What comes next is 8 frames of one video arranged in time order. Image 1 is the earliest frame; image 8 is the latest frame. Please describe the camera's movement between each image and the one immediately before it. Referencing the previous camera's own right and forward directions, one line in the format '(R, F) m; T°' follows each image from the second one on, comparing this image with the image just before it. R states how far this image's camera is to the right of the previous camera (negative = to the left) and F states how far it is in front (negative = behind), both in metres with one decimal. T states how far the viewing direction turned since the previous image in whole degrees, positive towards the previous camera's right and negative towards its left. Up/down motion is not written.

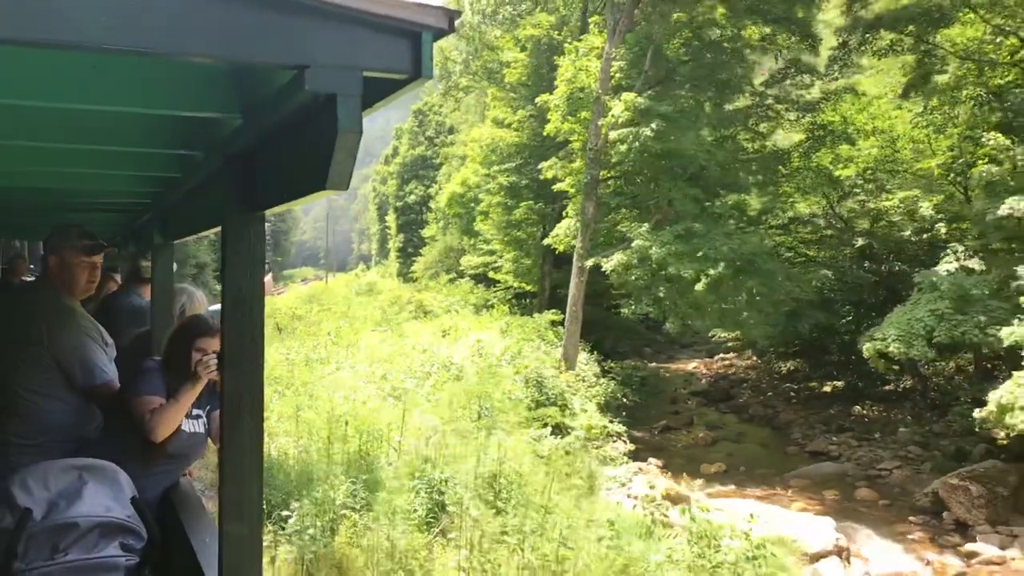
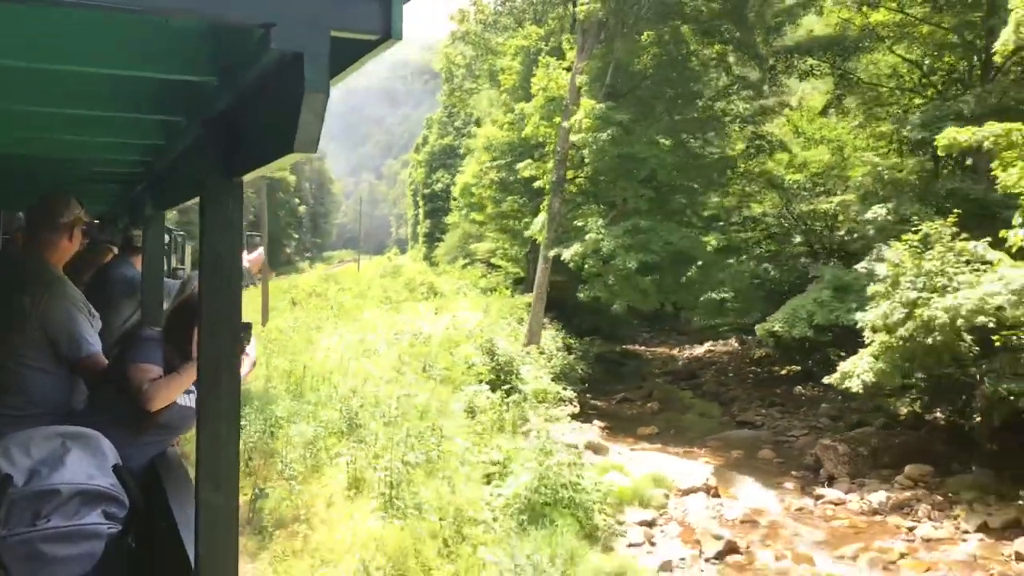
(+1.1, -1.9) m; -2°
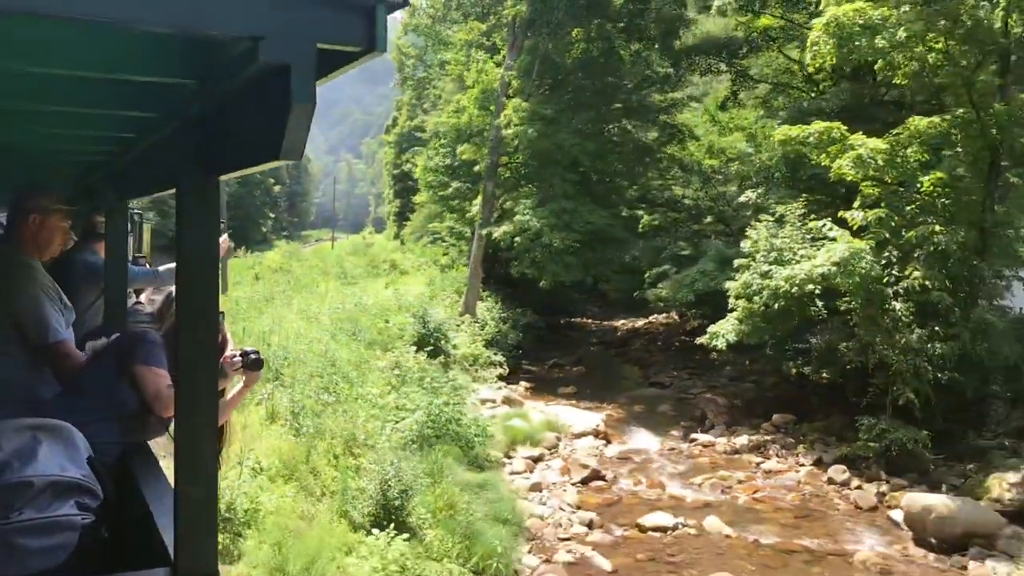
(+0.8, -1.6) m; +1°
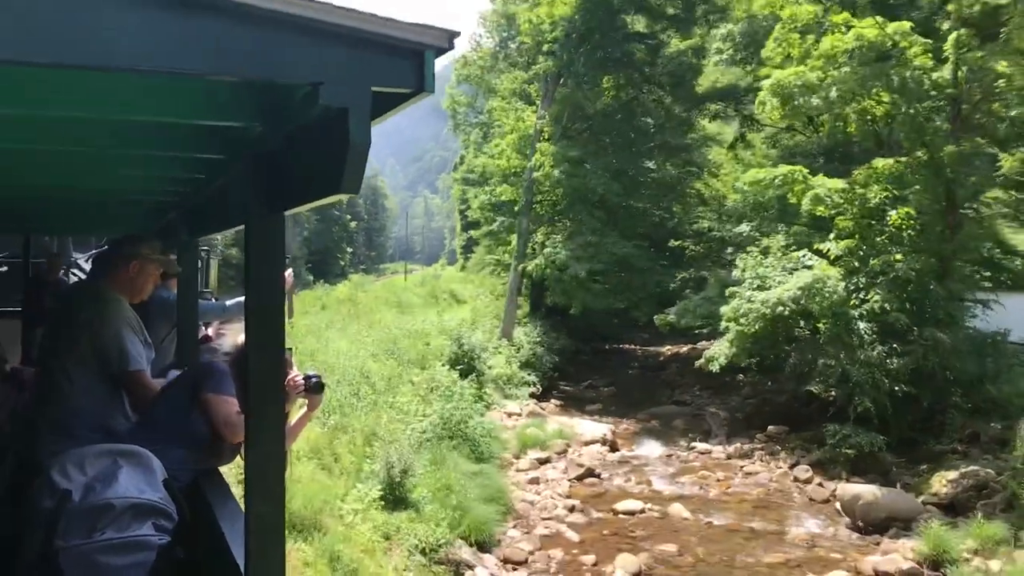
(+0.9, -1.6) m; -5°
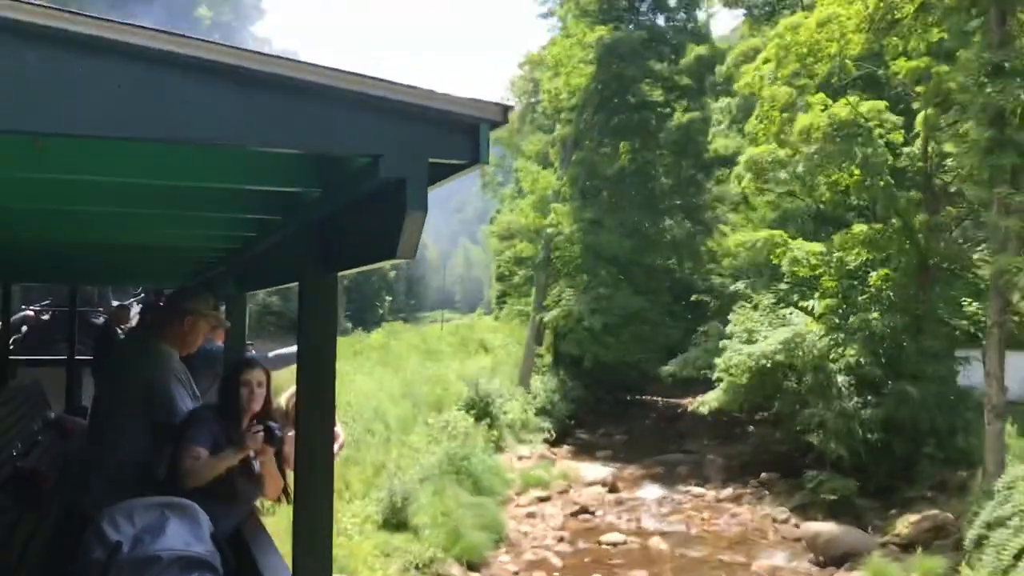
(+0.5, -1.1) m; -3°
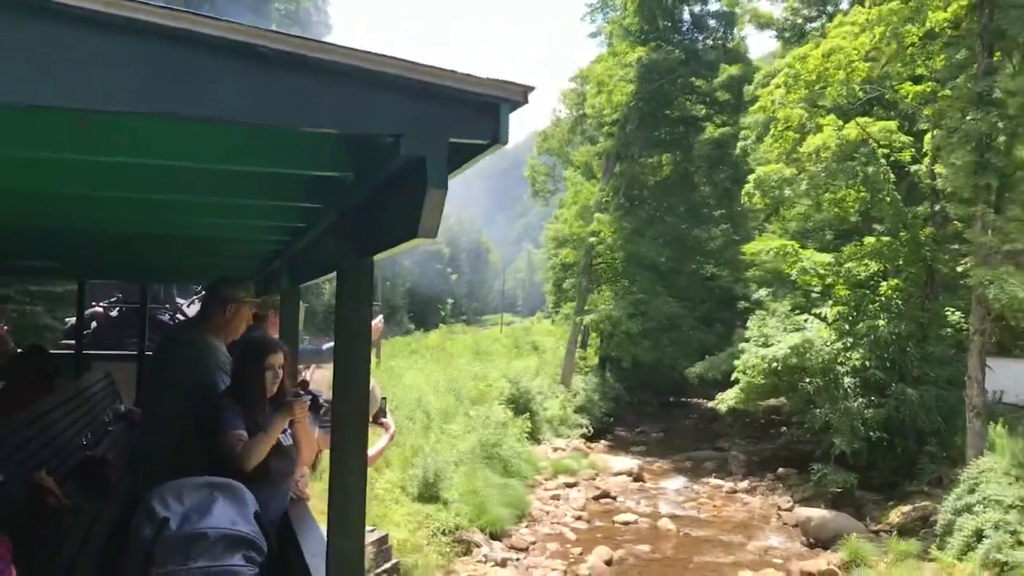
(+0.5, -1.2) m; -4°
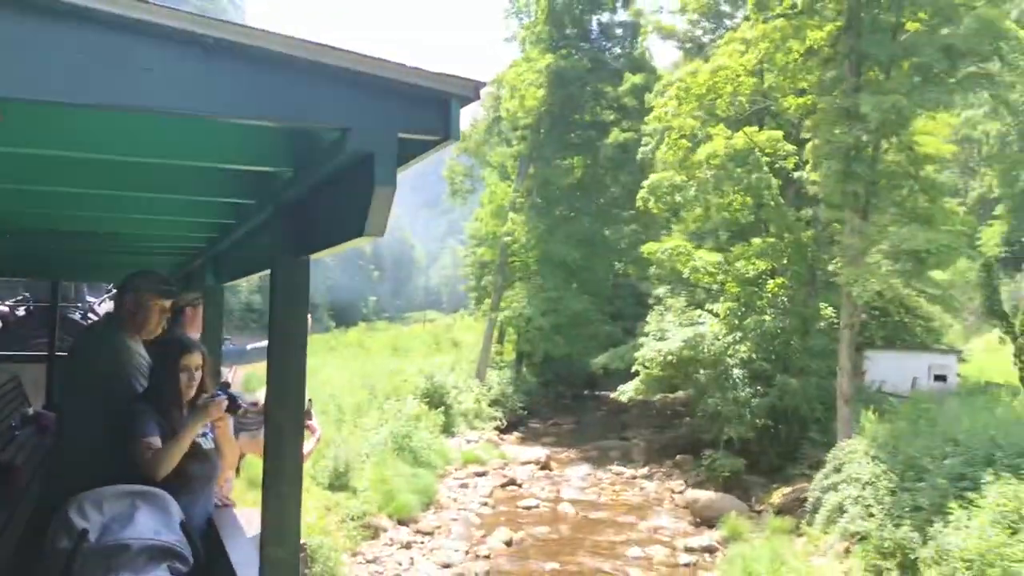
(+0.2, -0.7) m; +4°
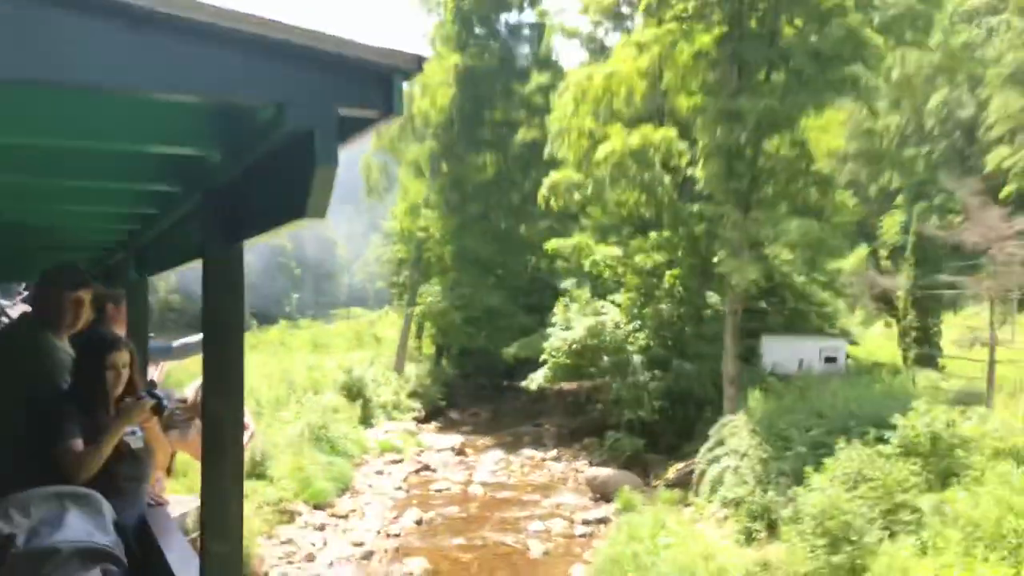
(+0.2, -0.7) m; +4°
